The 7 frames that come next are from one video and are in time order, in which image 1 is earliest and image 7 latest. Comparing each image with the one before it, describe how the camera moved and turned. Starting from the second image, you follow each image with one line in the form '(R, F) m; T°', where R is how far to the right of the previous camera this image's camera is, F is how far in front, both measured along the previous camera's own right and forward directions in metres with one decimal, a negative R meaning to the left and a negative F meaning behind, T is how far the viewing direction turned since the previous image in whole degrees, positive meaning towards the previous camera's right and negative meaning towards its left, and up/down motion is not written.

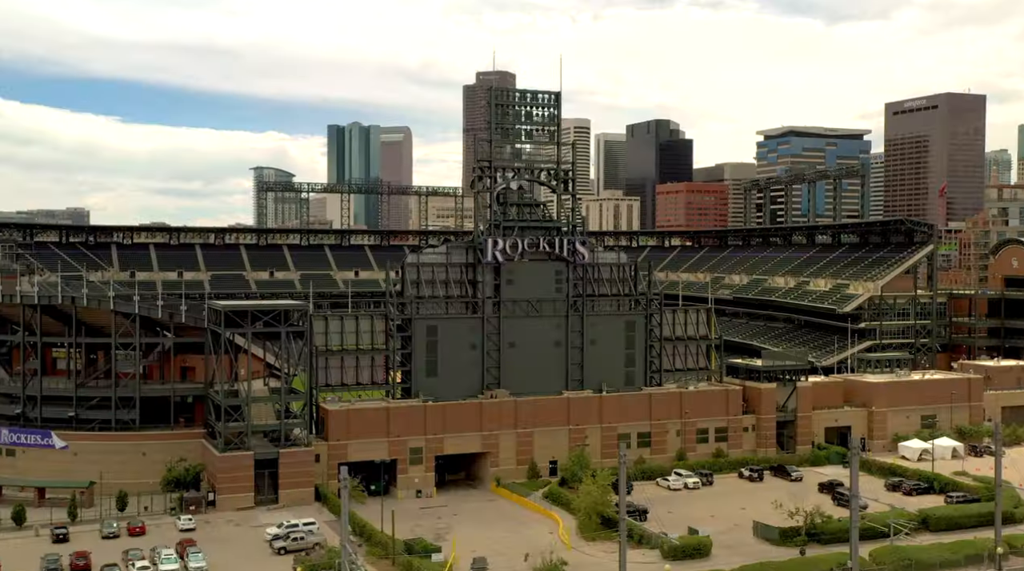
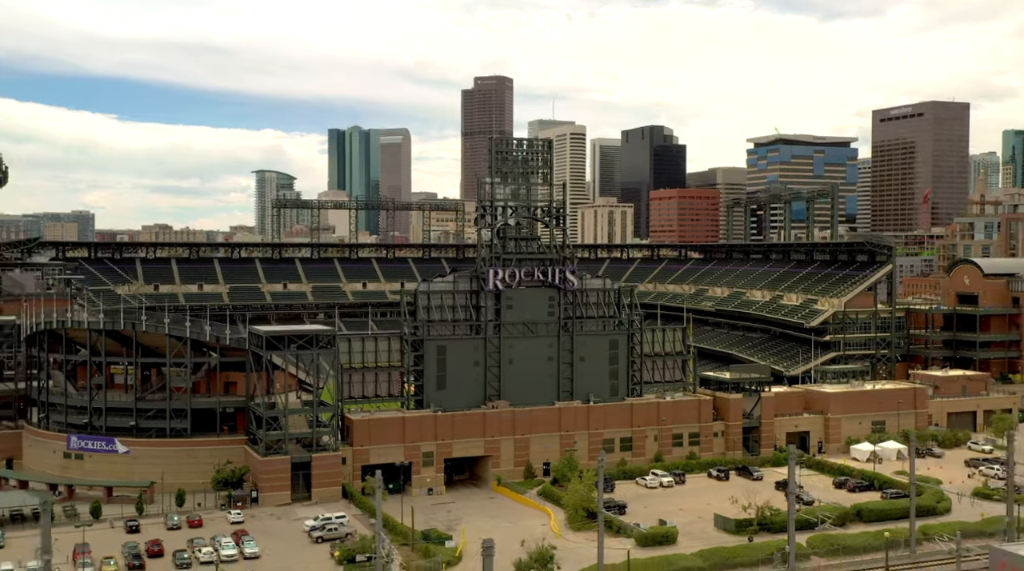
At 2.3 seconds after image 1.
(-0.1, -6.2) m; 0°
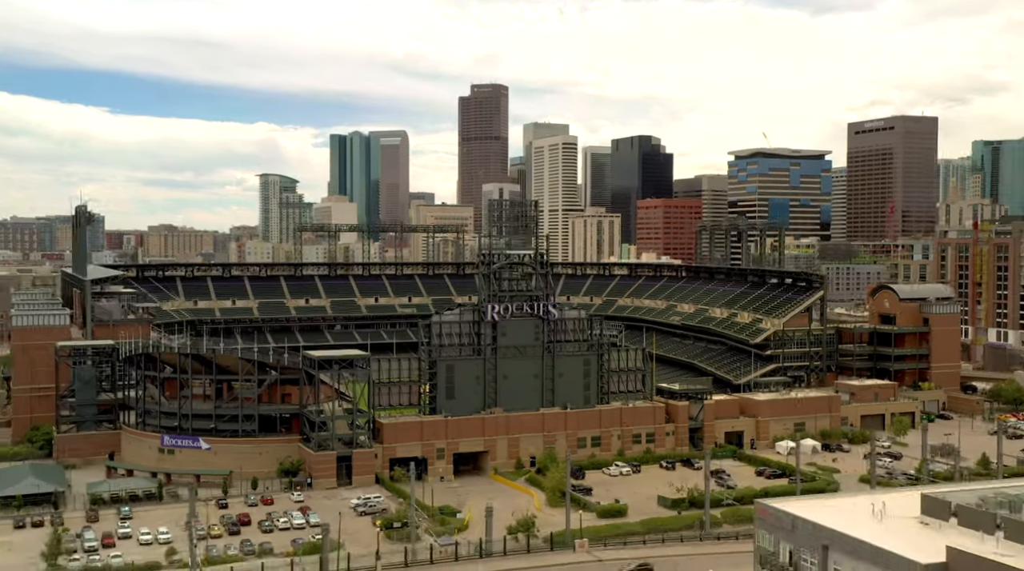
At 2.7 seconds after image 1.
(+0.1, -13.1) m; 0°
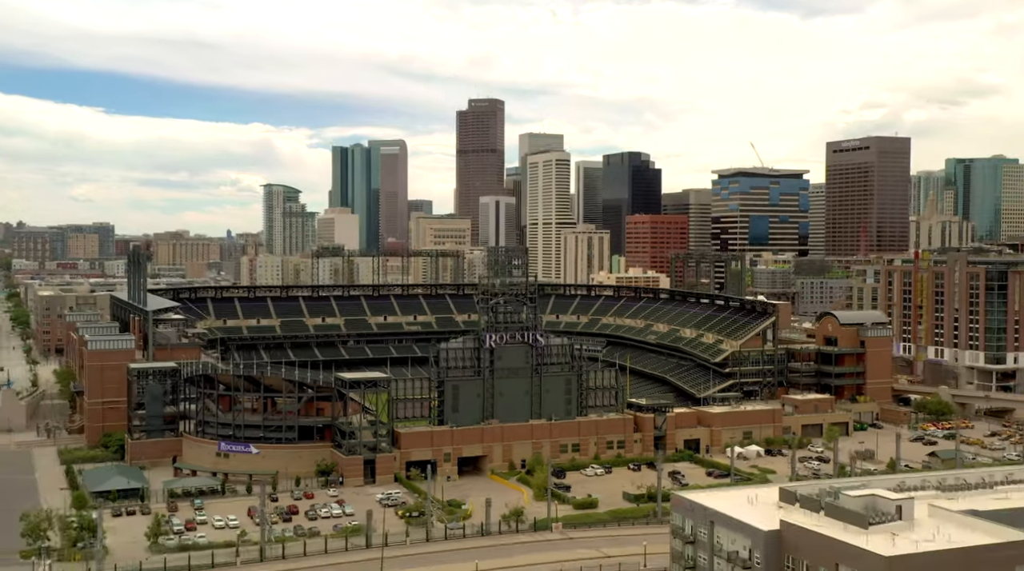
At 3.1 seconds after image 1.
(+0.1, -12.8) m; 0°
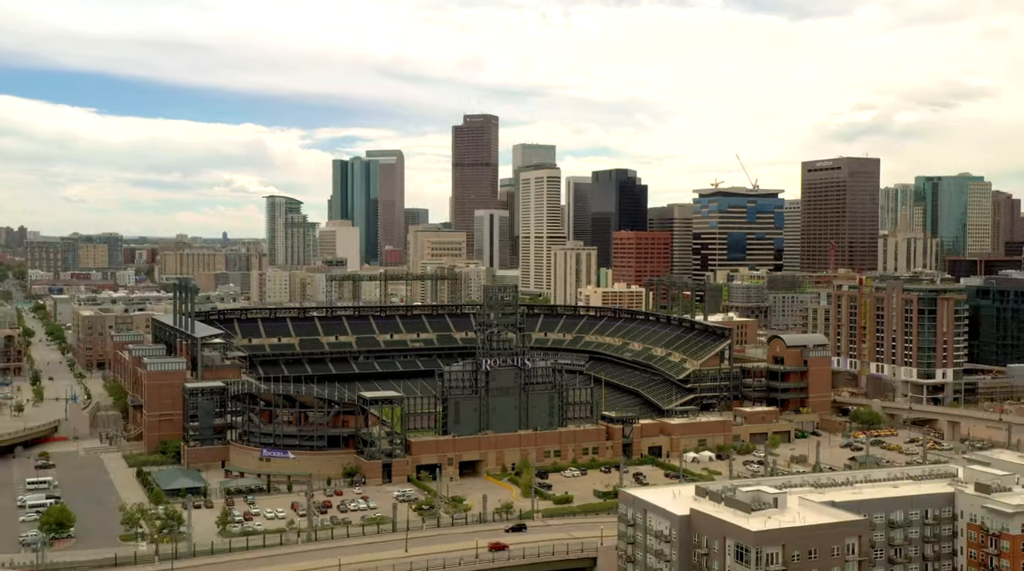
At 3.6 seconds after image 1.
(+0.2, -15.0) m; 0°
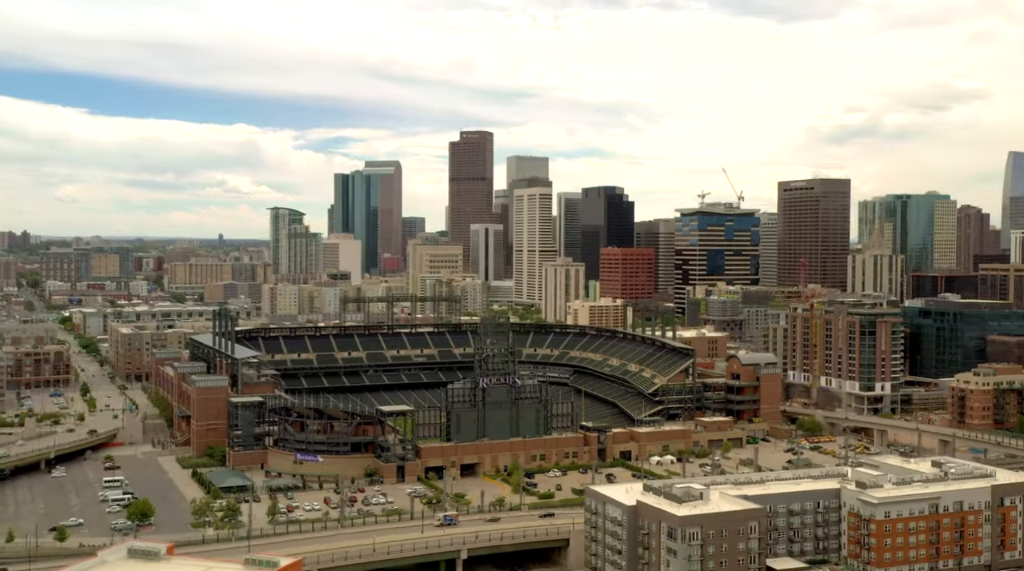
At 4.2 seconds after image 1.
(+0.1, -17.1) m; 0°
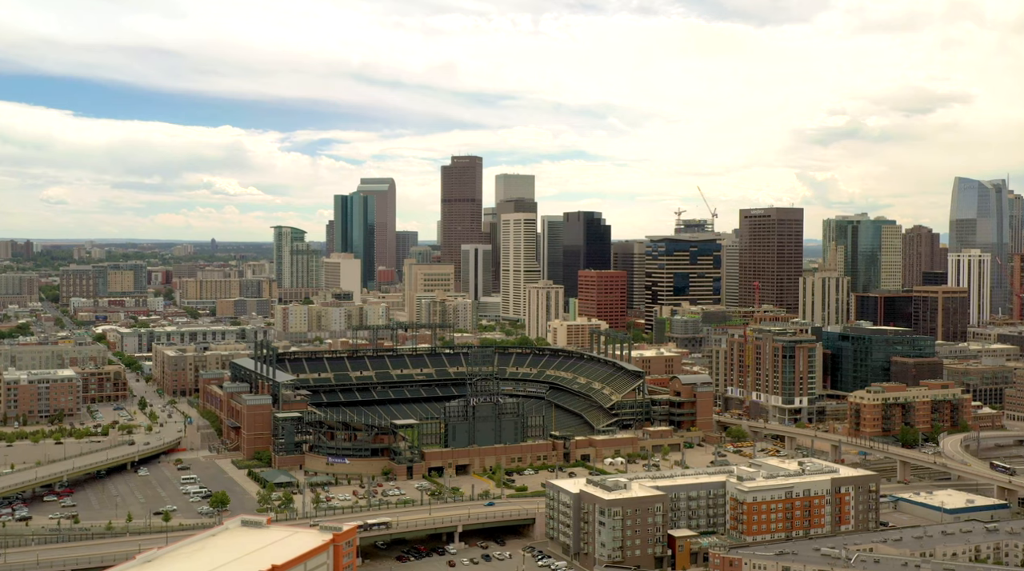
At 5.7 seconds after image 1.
(+0.8, -29.8) m; +1°
